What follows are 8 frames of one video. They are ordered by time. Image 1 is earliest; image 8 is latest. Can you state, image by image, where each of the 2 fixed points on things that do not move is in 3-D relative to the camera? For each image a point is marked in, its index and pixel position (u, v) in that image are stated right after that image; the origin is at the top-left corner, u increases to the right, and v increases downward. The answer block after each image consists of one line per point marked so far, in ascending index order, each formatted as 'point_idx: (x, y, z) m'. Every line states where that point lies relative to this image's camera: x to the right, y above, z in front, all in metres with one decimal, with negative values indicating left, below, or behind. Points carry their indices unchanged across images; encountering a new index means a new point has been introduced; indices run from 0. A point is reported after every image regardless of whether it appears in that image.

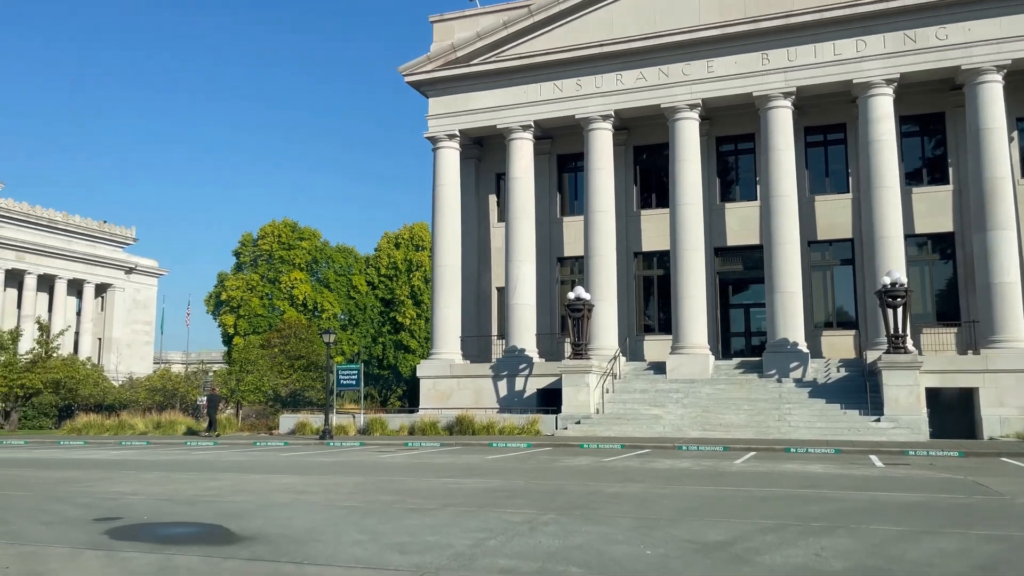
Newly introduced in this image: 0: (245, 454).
0: (-5.4, -3.4, +16.1) m
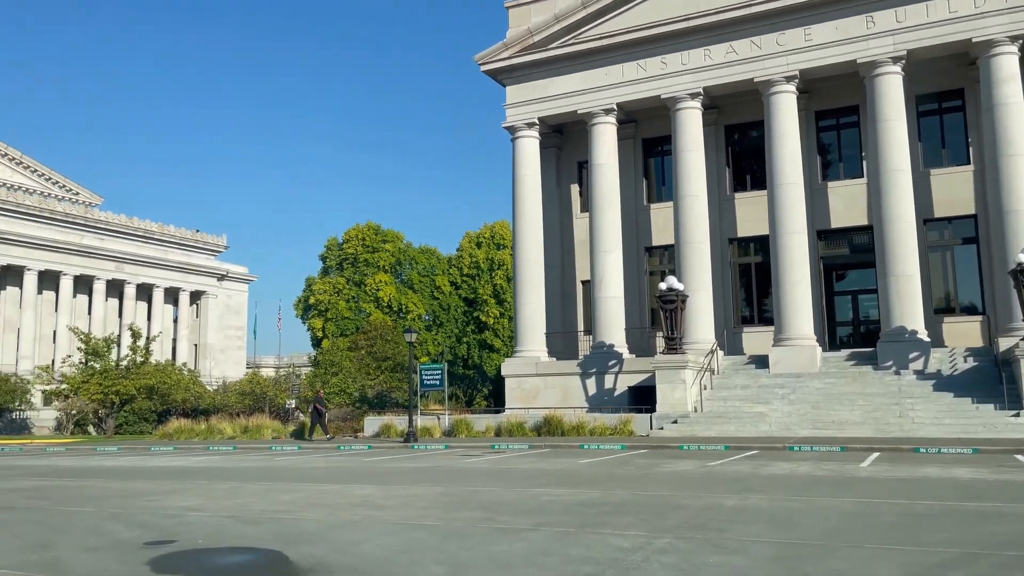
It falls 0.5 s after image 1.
0: (-3.6, -3.3, +15.4) m
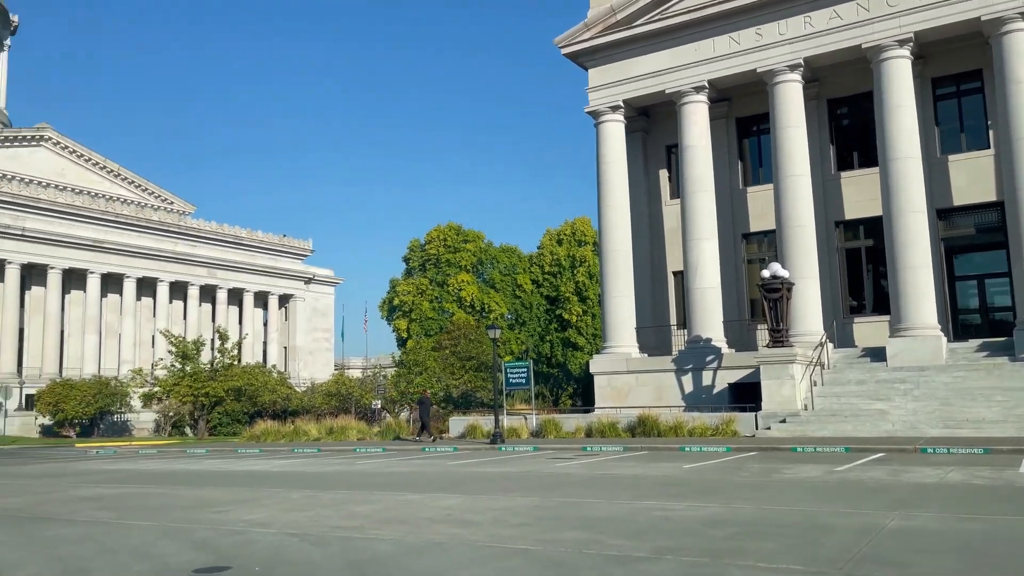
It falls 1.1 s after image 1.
0: (-1.9, -3.2, +14.6) m
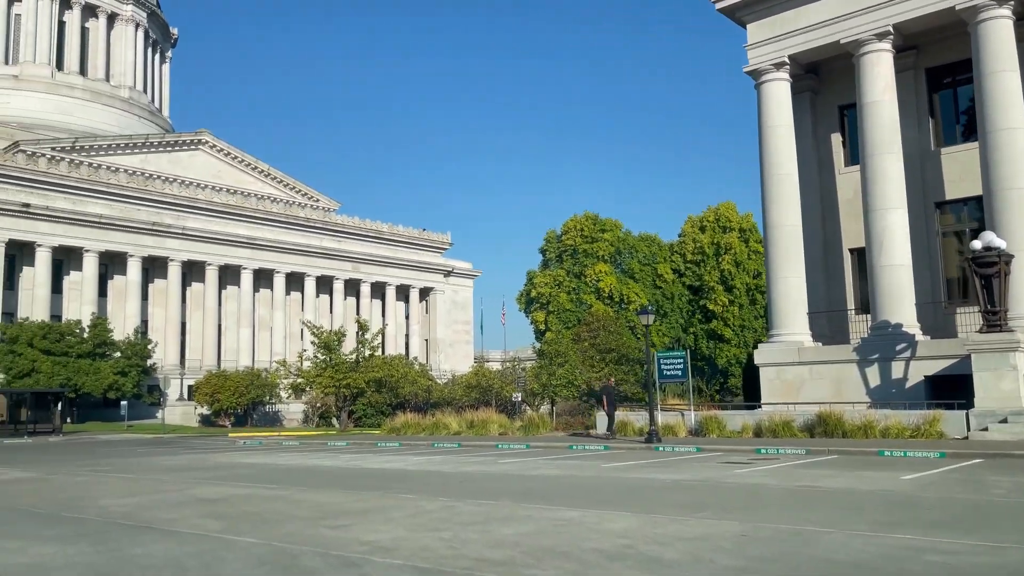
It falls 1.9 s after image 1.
0: (+0.7, -2.9, +12.8) m
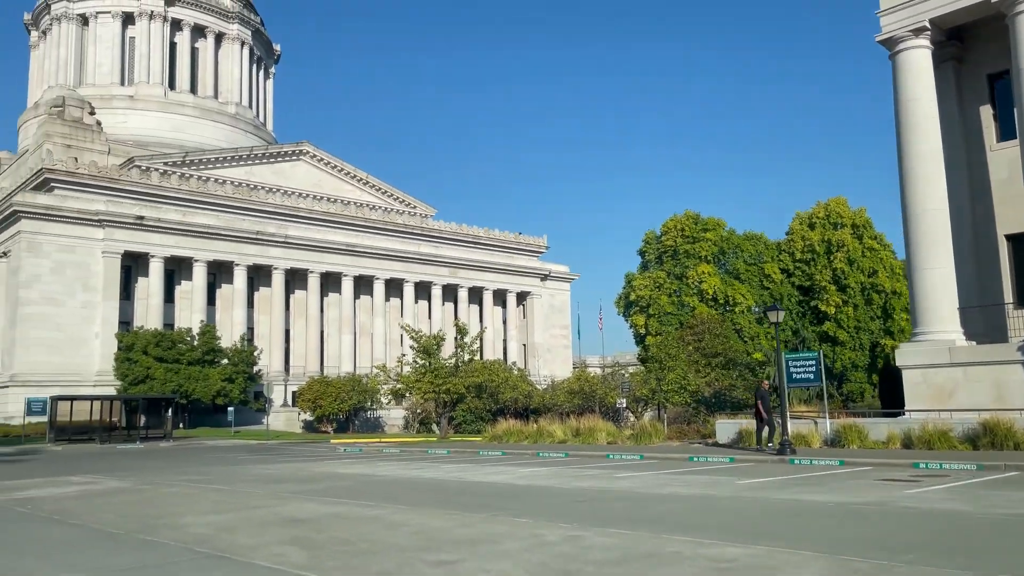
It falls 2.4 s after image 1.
0: (+2.4, -2.7, +11.3) m
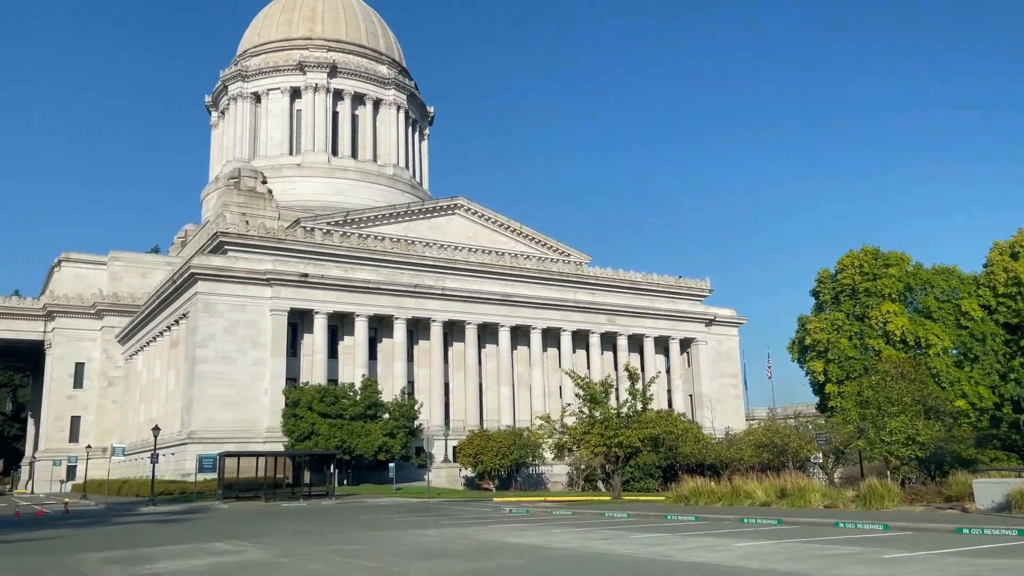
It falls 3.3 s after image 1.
0: (+4.8, -2.8, +7.8) m
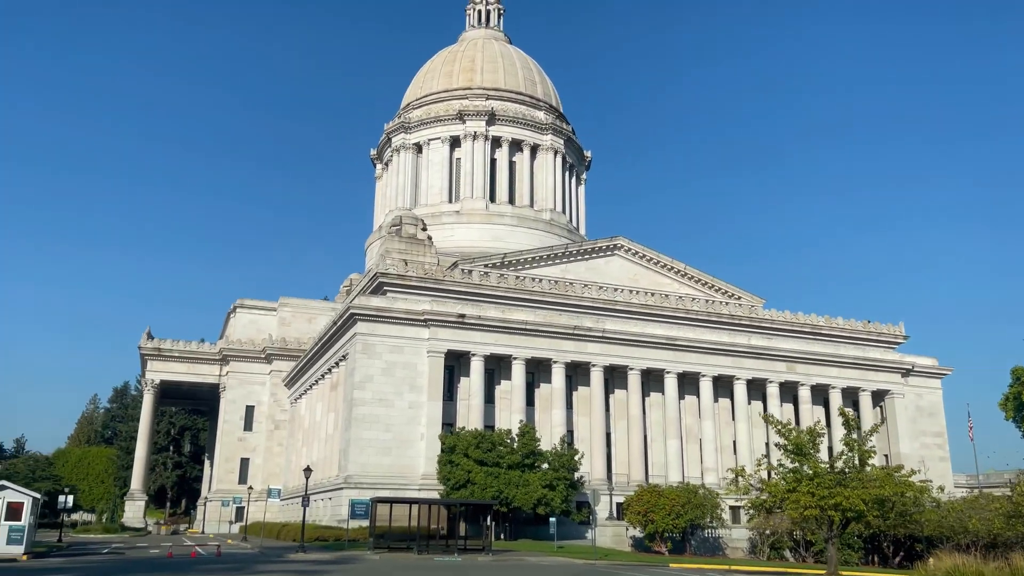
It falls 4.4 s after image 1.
0: (+6.3, -2.2, +3.3) m
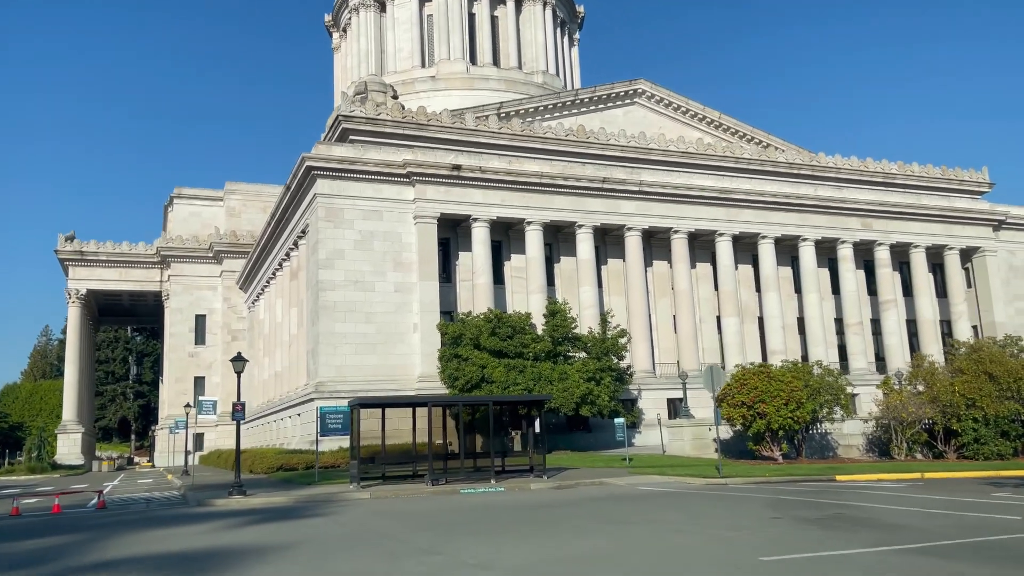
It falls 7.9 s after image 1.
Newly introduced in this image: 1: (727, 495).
0: (+8.6, +0.9, -8.5) m
1: (+3.9, -4.1, +16.0) m
